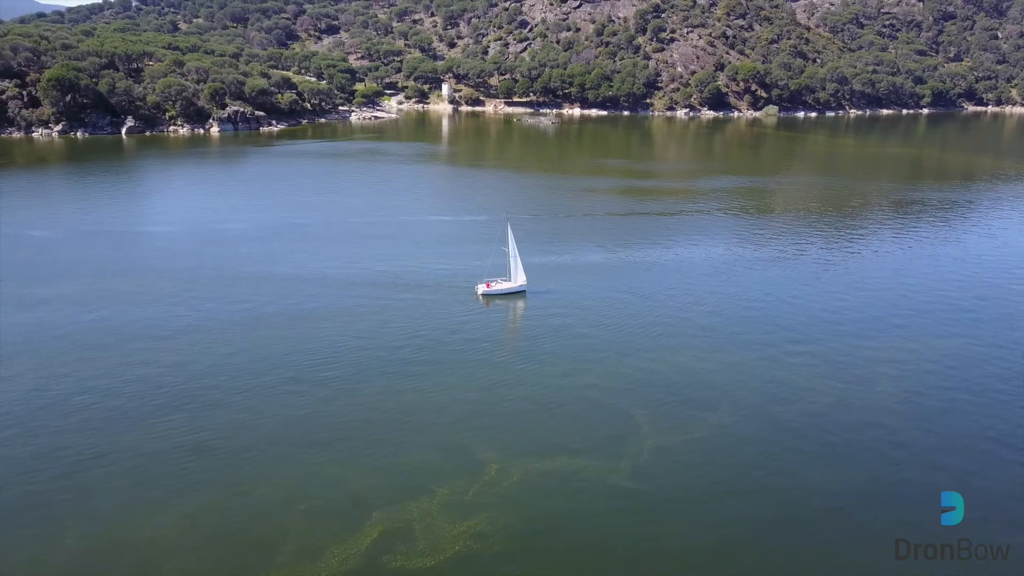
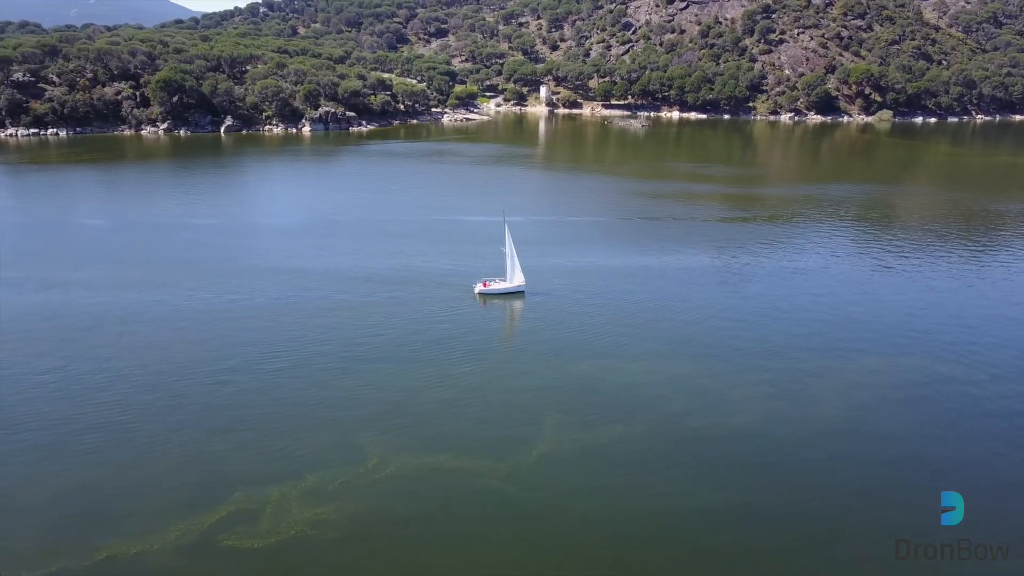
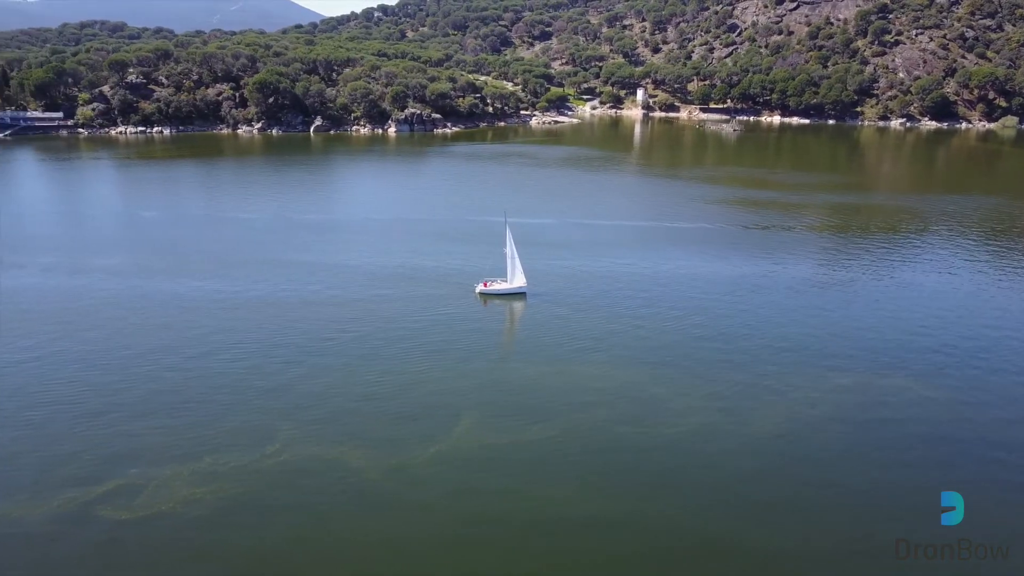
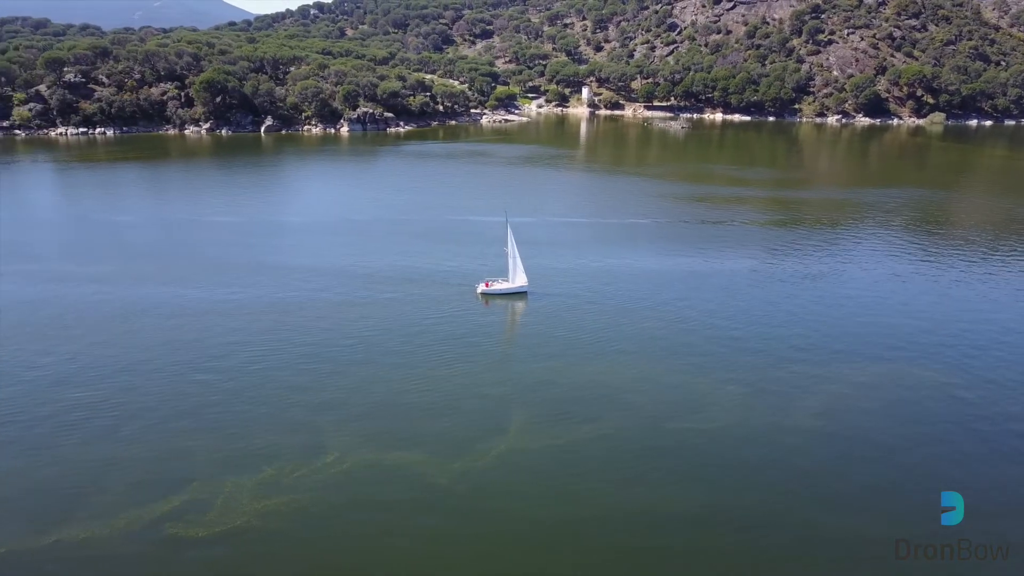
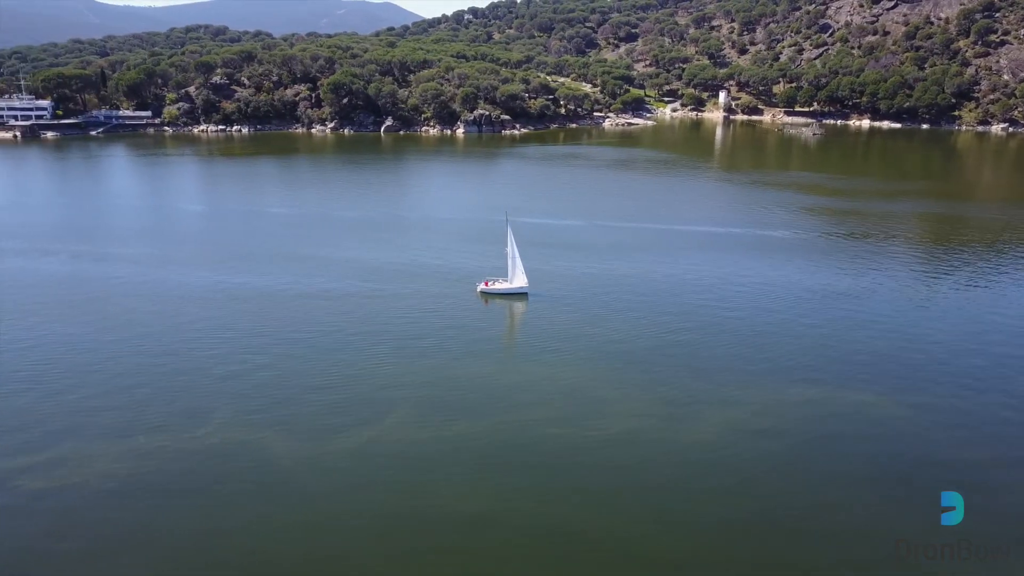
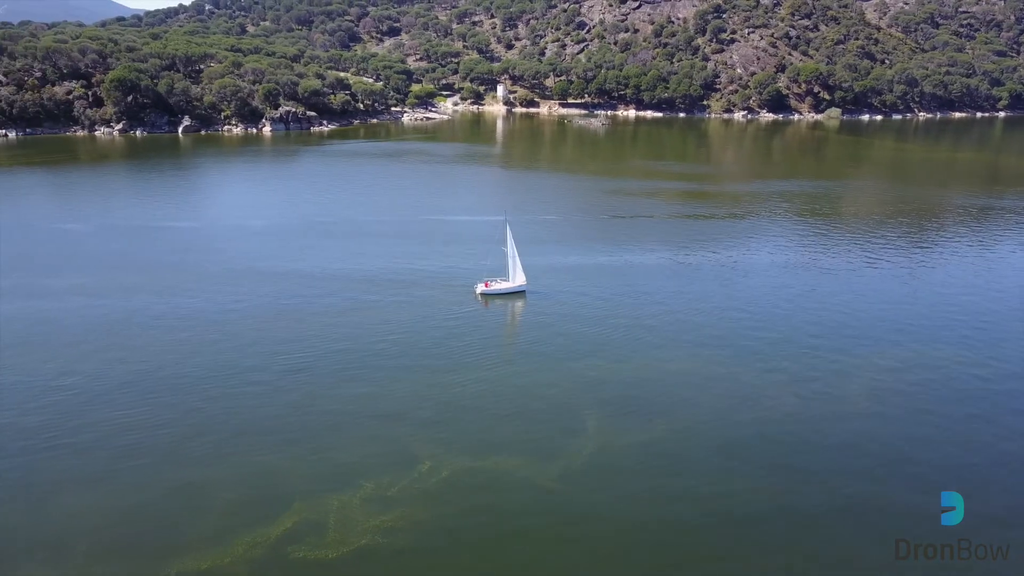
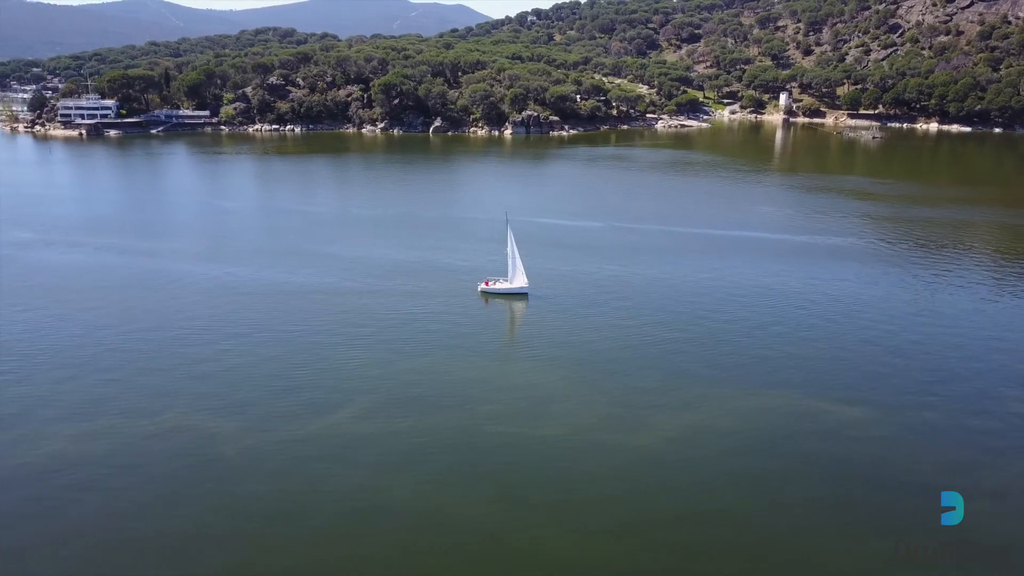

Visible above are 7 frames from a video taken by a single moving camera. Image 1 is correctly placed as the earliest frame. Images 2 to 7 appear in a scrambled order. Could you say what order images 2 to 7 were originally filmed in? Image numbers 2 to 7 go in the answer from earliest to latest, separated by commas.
6, 2, 4, 3, 5, 7
